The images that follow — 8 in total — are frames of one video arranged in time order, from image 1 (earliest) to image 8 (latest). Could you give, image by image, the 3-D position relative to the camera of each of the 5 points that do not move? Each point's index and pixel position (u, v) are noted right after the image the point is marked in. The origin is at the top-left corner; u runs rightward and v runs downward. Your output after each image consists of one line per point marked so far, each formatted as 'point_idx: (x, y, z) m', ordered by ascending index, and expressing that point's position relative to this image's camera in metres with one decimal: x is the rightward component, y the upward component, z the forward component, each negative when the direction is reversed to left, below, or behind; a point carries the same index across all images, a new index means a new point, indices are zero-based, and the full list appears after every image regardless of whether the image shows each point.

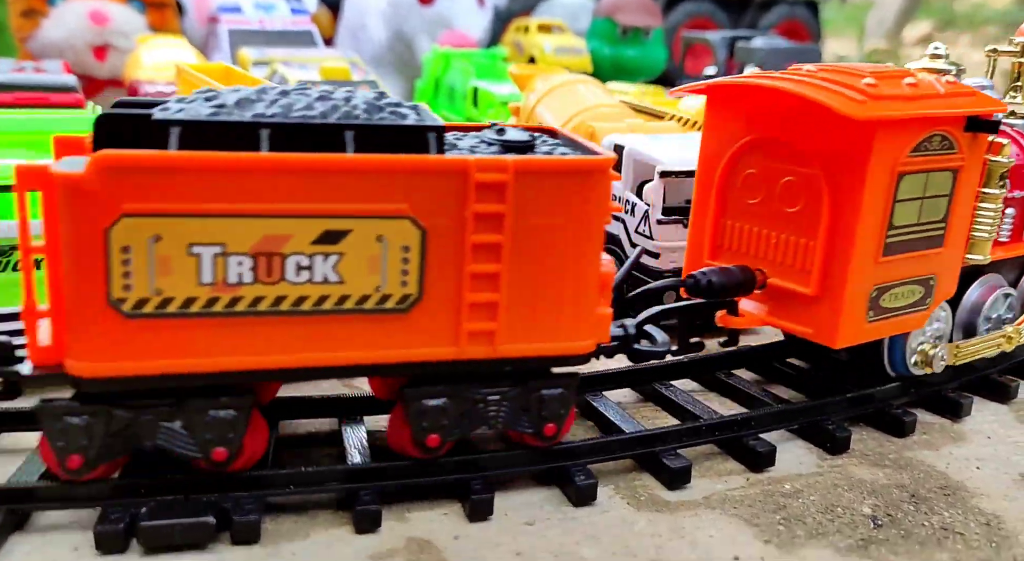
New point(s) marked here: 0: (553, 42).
0: (+0.4, +2.4, +8.7) m
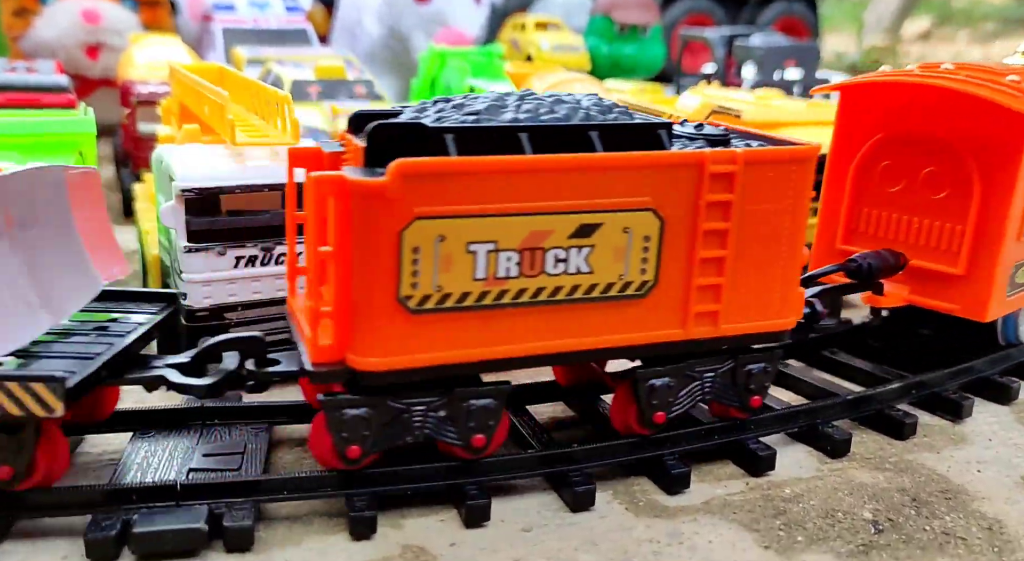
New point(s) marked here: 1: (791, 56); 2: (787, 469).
0: (+0.4, +2.4, +8.6) m
1: (+2.3, +1.9, +7.3) m
2: (+0.9, -0.6, +2.9) m
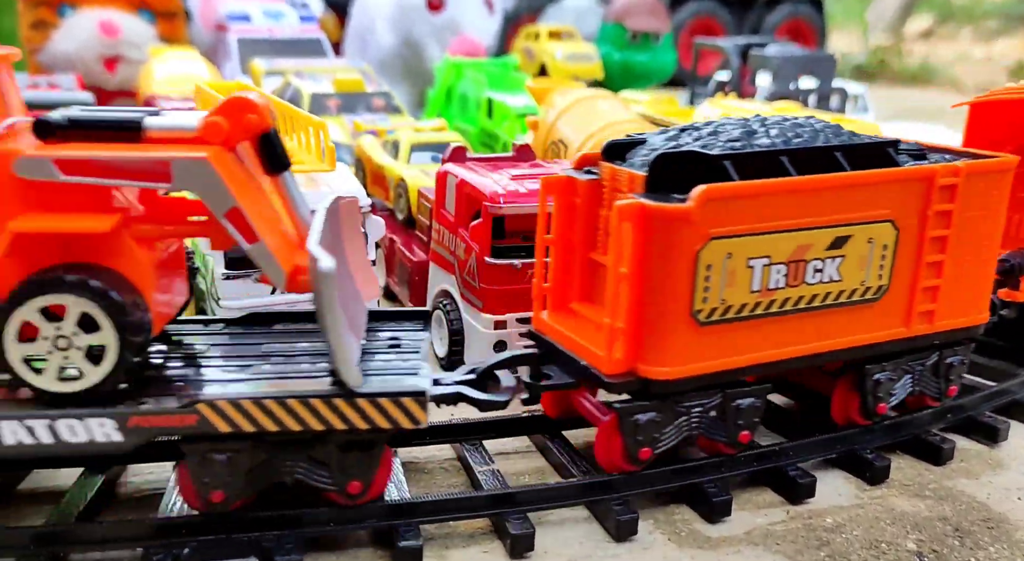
0: (+0.5, +2.3, +8.7) m
1: (+2.5, +1.8, +7.3) m
2: (+1.0, -0.7, +2.9) m
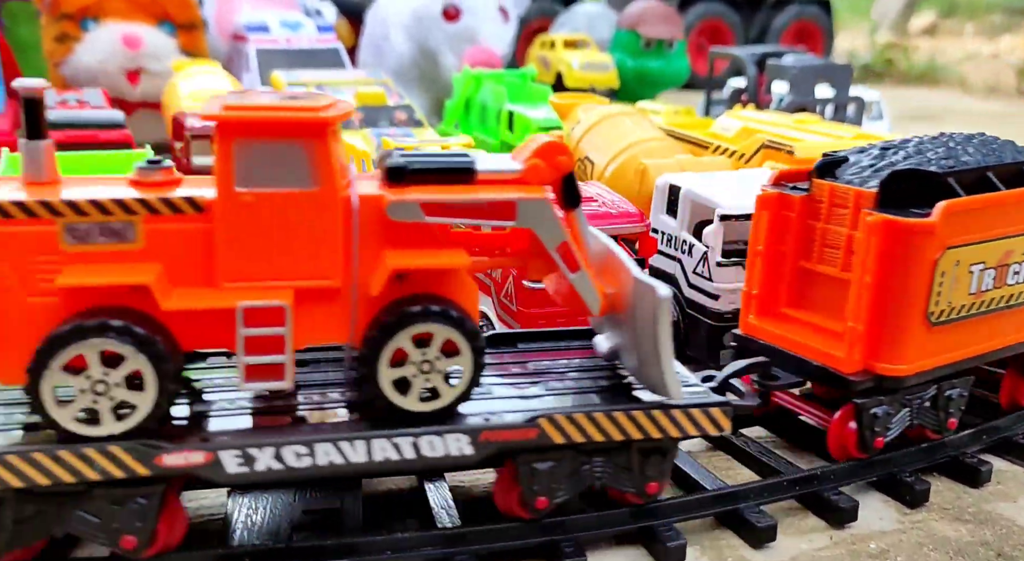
0: (+0.7, +2.2, +8.7) m
1: (+2.6, +1.7, +7.3) m
2: (+1.2, -0.8, +2.9) m
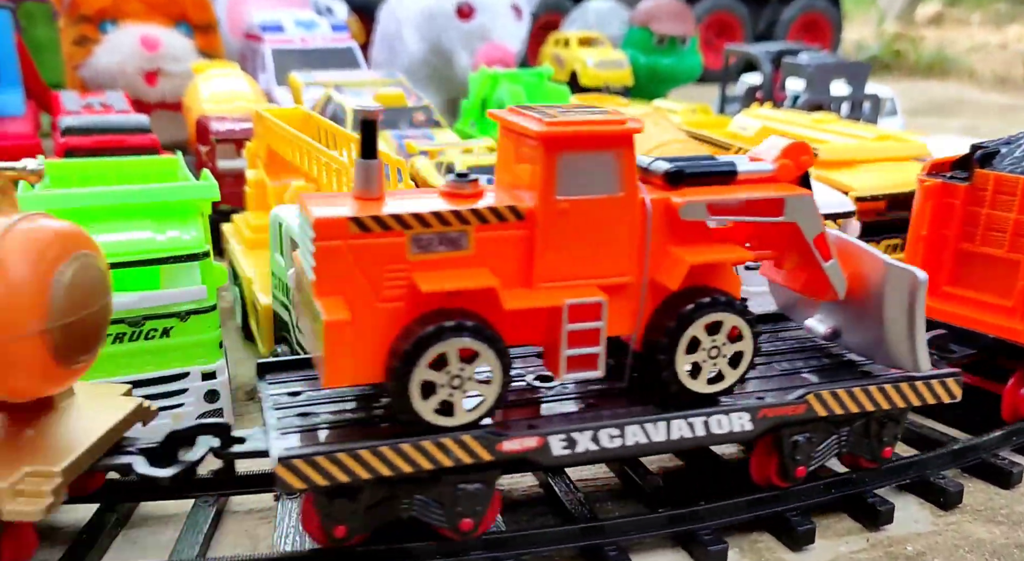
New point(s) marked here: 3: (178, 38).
0: (+0.8, +2.3, +8.7) m
1: (+2.8, +1.8, +7.3) m
2: (+1.4, -0.8, +3.0) m
3: (-3.1, +2.3, +8.4) m
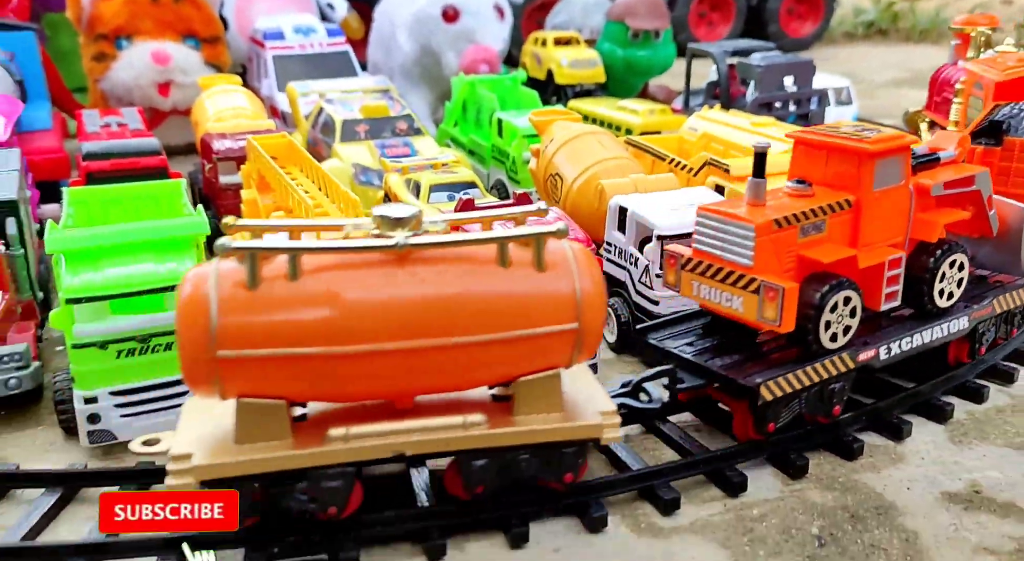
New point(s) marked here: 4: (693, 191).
0: (+0.6, +2.4, +9.3) m
1: (+2.5, +1.9, +7.9) m
2: (+1.1, -0.9, +3.7) m
3: (-3.4, +2.4, +9.1) m
4: (+1.1, +0.5, +5.1) m
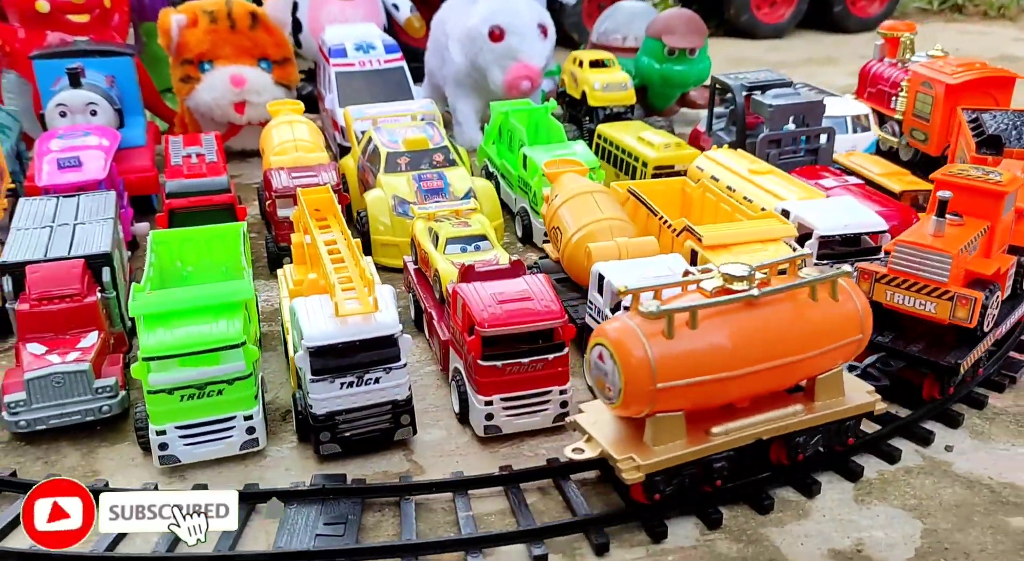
0: (+1.0, +2.3, +10.0) m
1: (+2.8, +1.7, +8.5) m
2: (+0.9, -1.4, +4.6) m
3: (-2.9, +2.4, +10.1) m
4: (+1.0, +0.1, +5.8) m
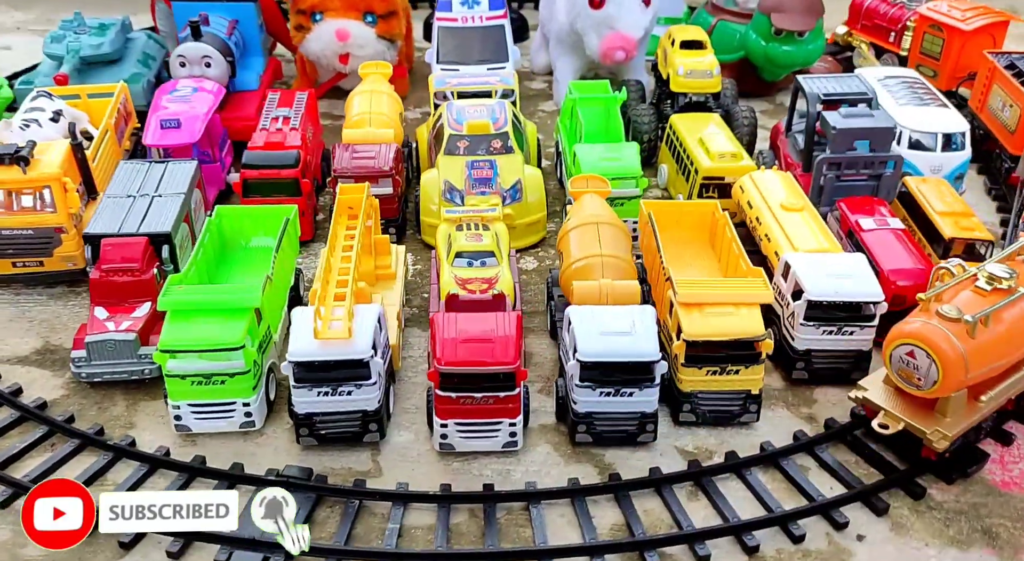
0: (+2.0, +2.5, +9.9) m
1: (+3.3, +1.4, +8.2) m
2: (+0.3, -1.8, +5.3) m
3: (-1.8, +3.1, +10.8) m
4: (+0.9, -0.2, +6.2) m
